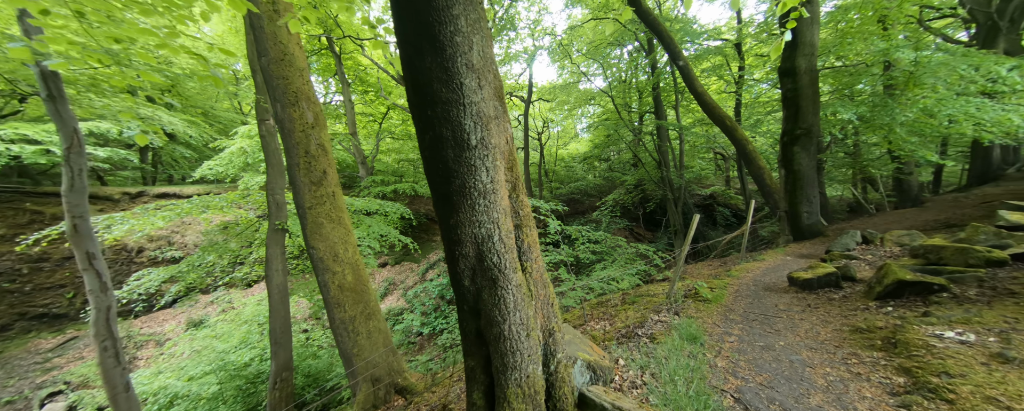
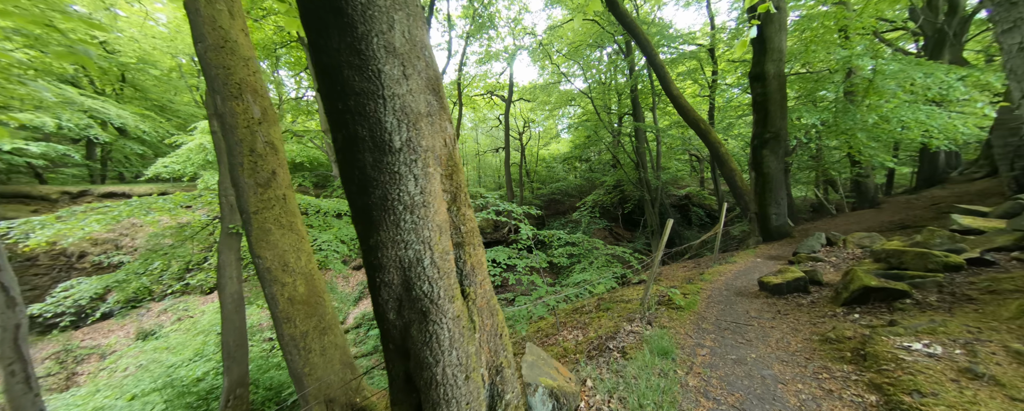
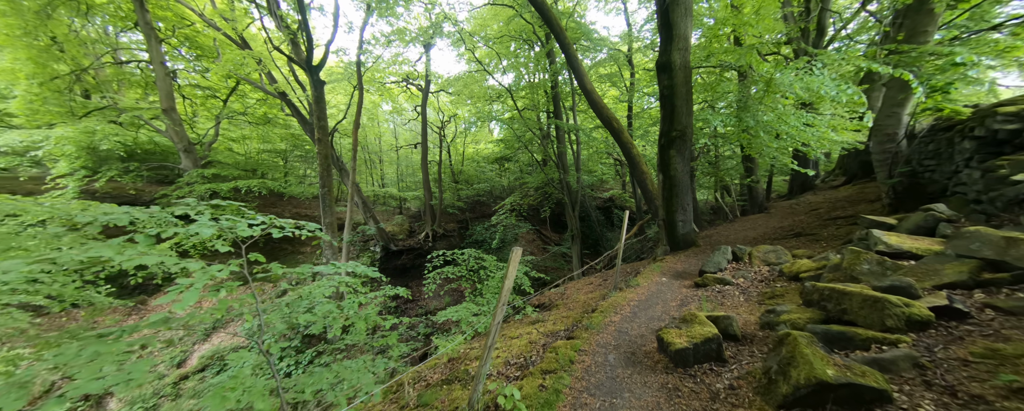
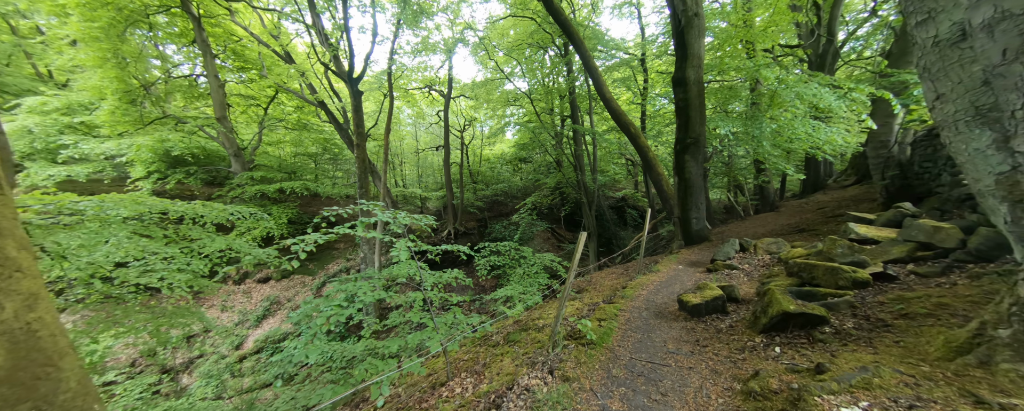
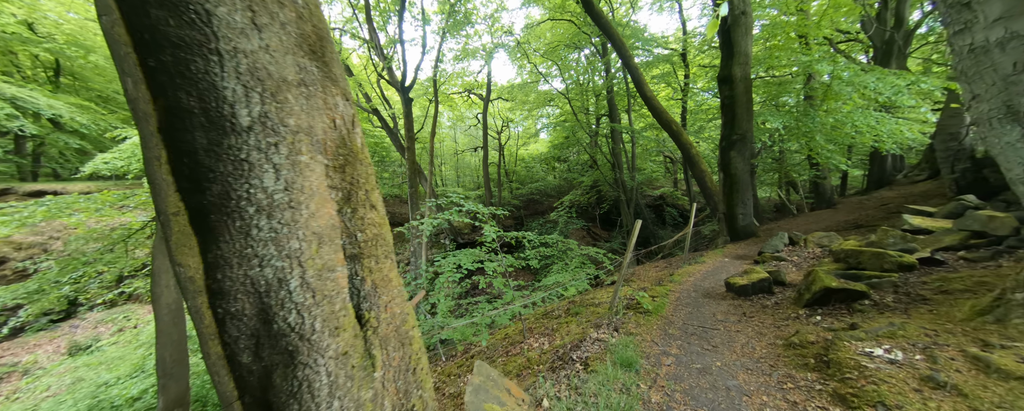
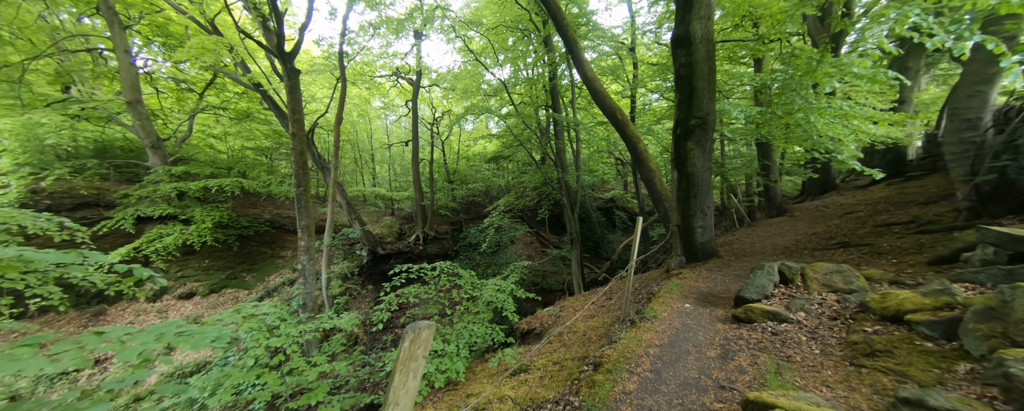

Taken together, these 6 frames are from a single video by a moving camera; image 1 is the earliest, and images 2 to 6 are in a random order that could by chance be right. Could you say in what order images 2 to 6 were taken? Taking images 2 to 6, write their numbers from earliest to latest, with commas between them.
2, 5, 4, 3, 6
